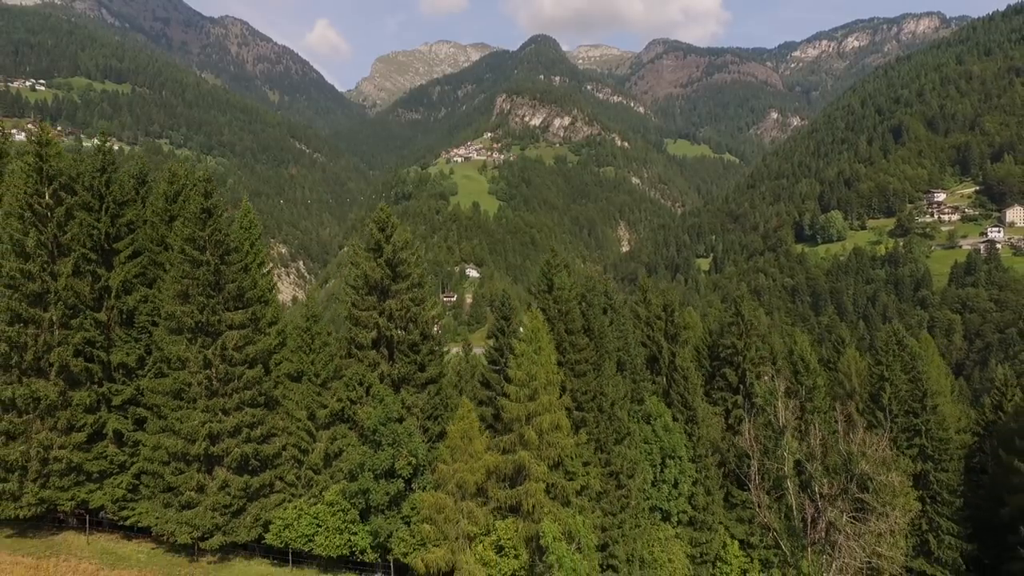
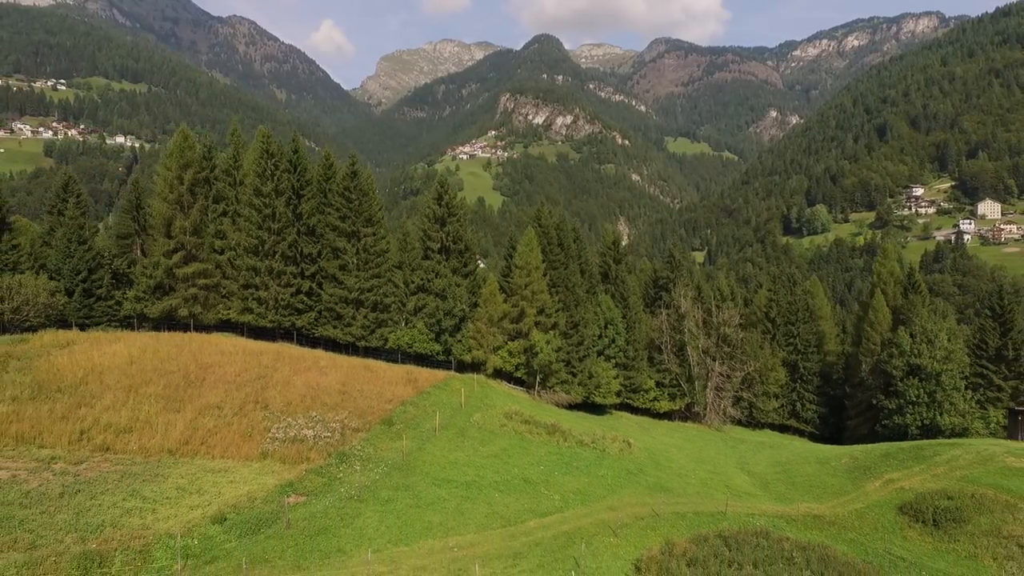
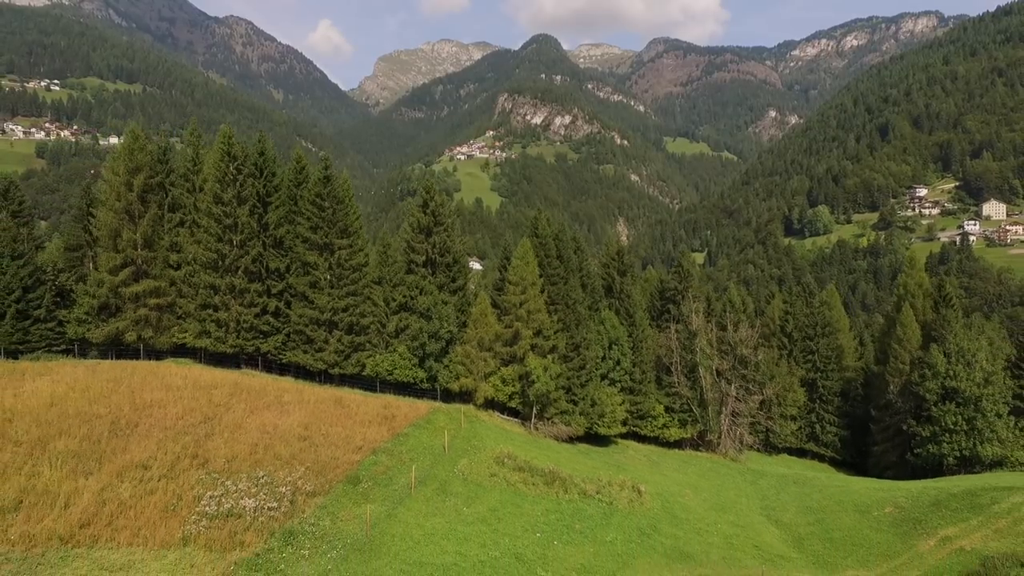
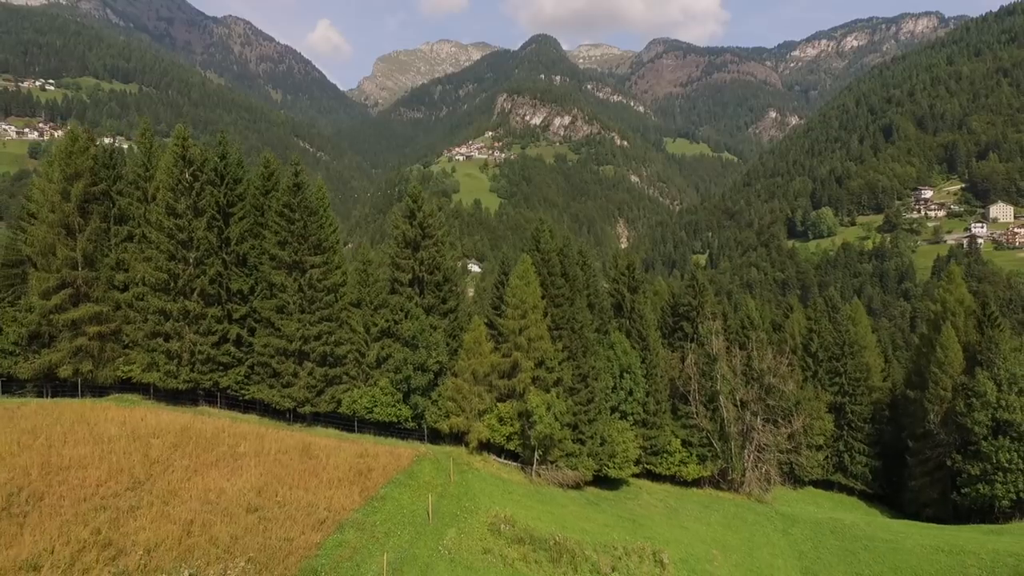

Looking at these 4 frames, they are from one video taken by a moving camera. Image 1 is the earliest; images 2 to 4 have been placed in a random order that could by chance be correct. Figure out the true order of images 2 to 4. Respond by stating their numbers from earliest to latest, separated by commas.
4, 3, 2
